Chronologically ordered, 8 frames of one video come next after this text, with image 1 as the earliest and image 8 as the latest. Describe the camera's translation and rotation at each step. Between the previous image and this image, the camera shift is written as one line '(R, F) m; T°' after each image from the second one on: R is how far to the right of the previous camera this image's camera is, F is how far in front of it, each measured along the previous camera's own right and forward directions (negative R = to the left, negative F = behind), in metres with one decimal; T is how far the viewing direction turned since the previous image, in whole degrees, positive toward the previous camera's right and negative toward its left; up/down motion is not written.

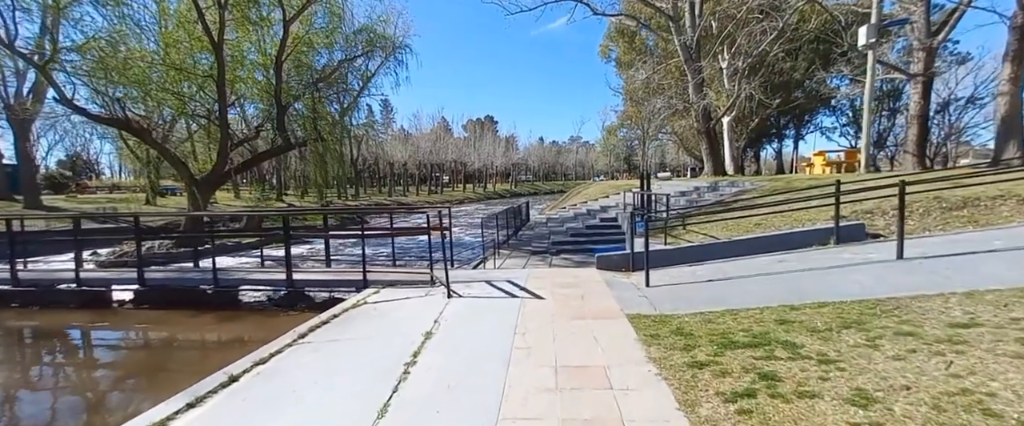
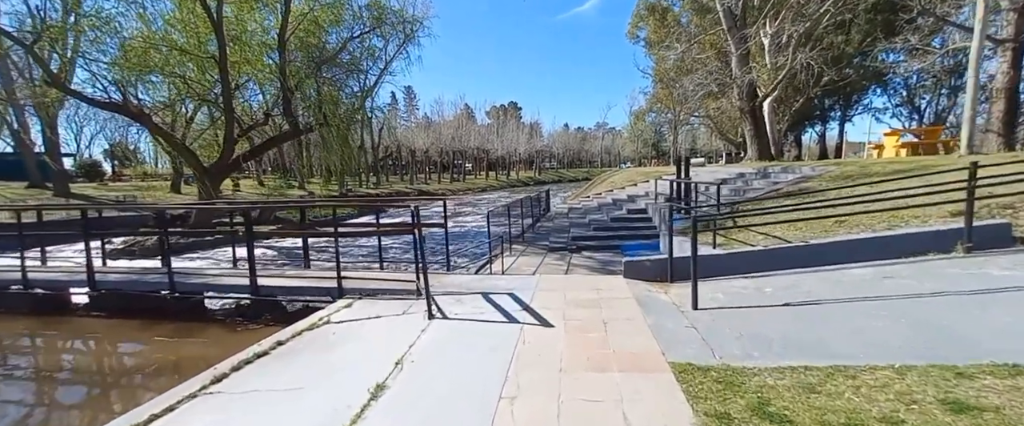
(+0.2, +1.2) m; -3°
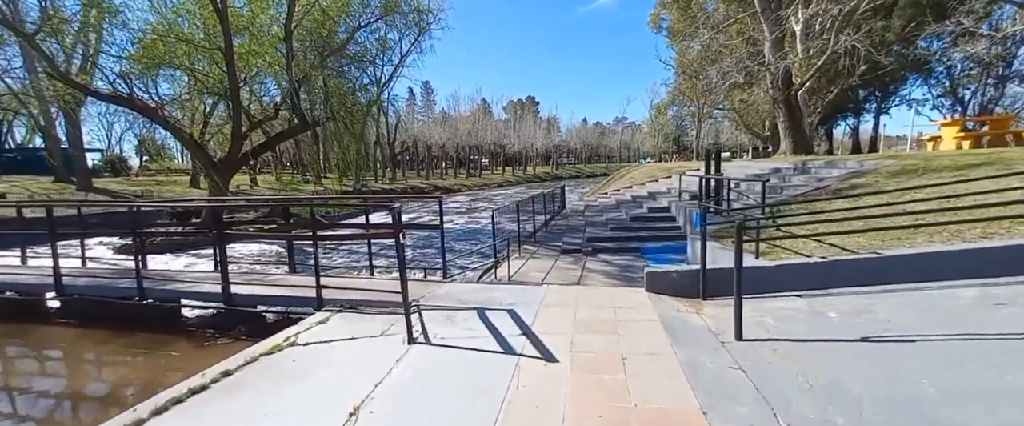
(+0.1, +0.7) m; -2°
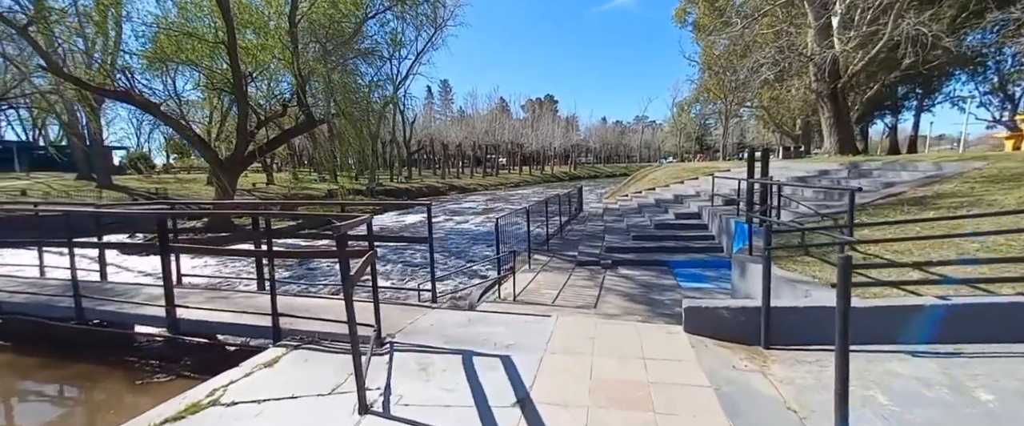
(+0.1, +0.9) m; -2°
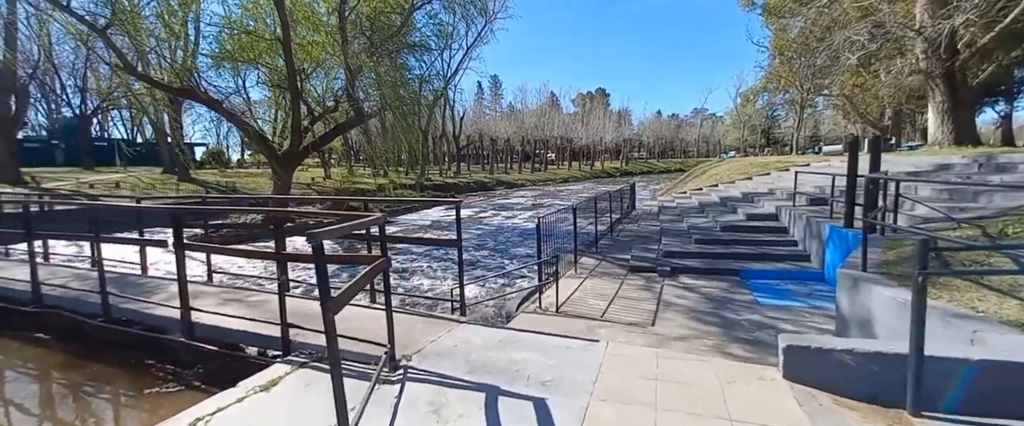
(+0.1, +0.6) m; -7°
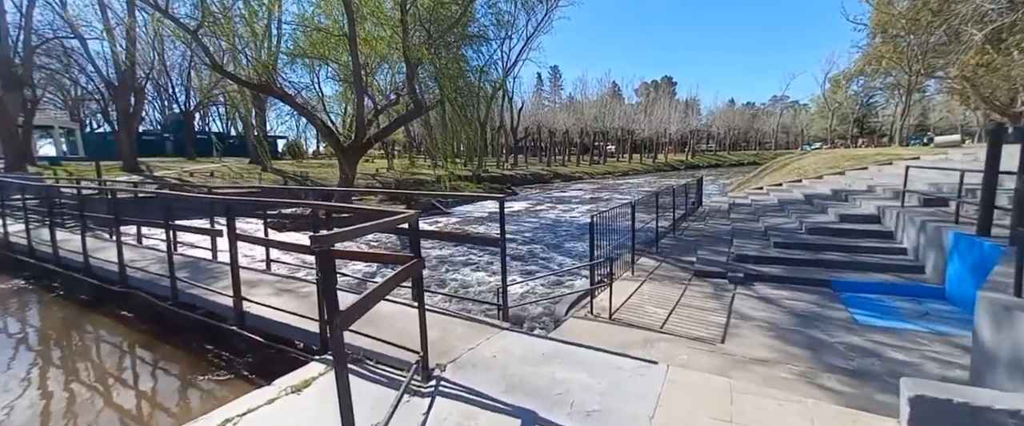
(+0.1, +0.3) m; -8°
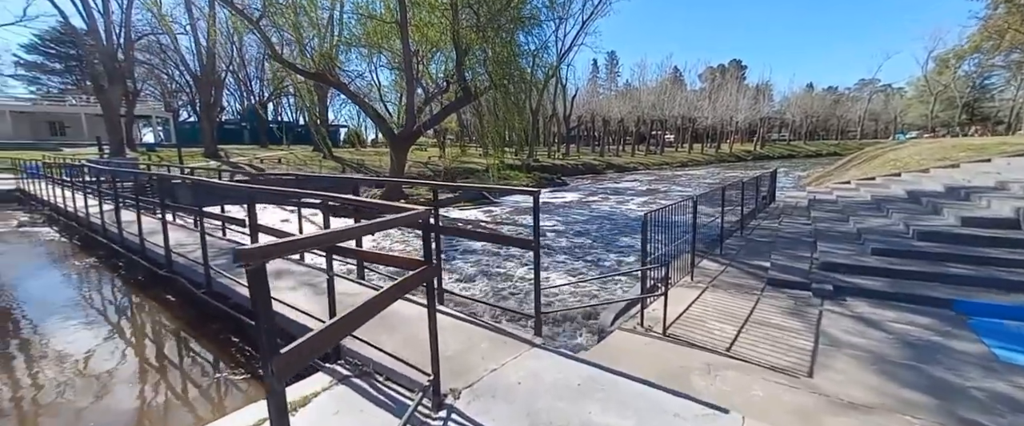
(+0.1, +0.5) m; -7°
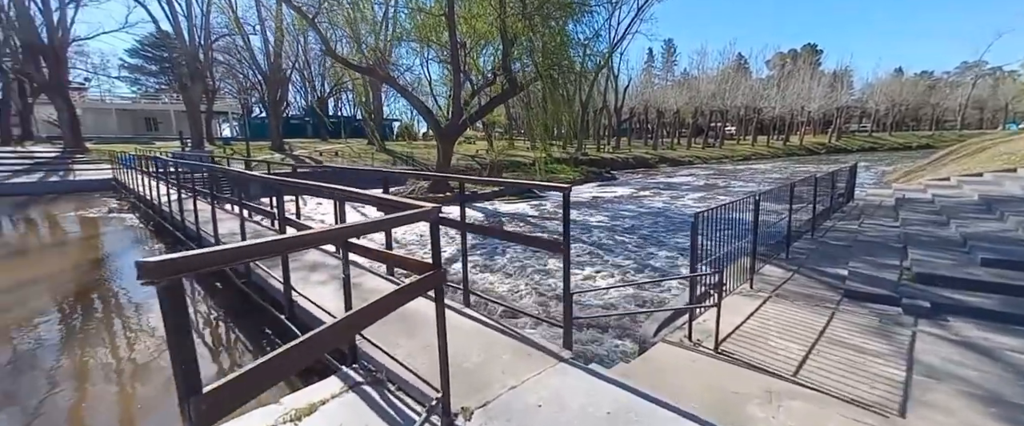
(+0.1, +0.3) m; -7°
